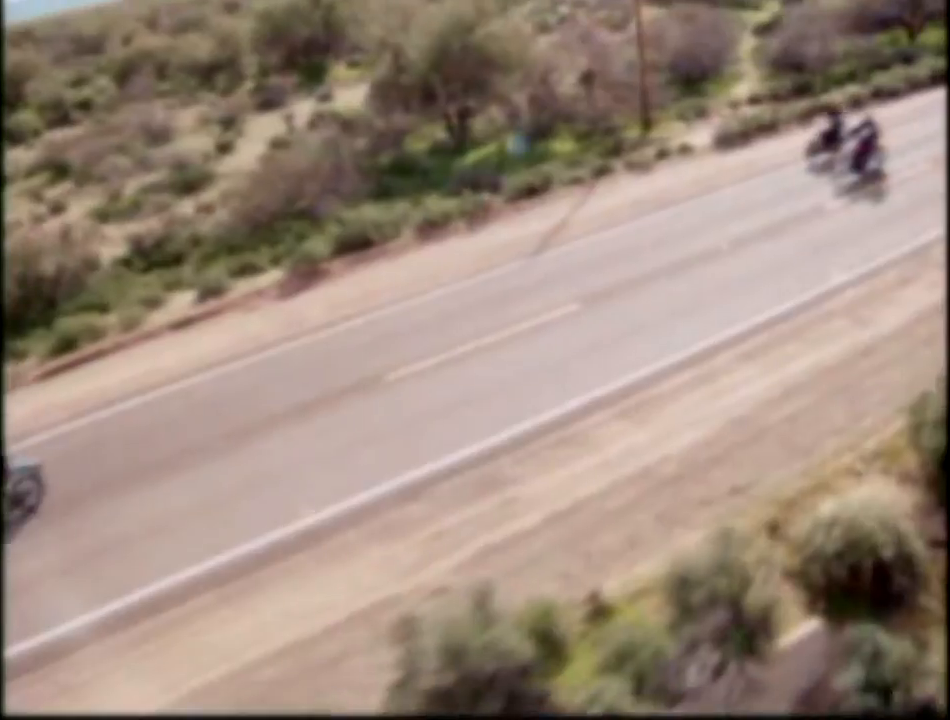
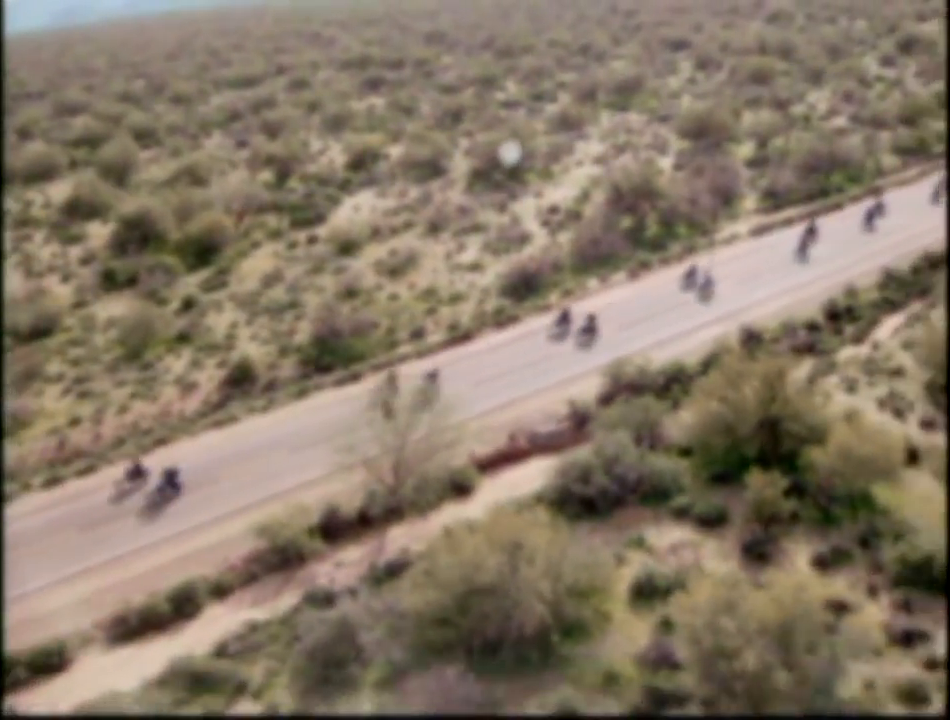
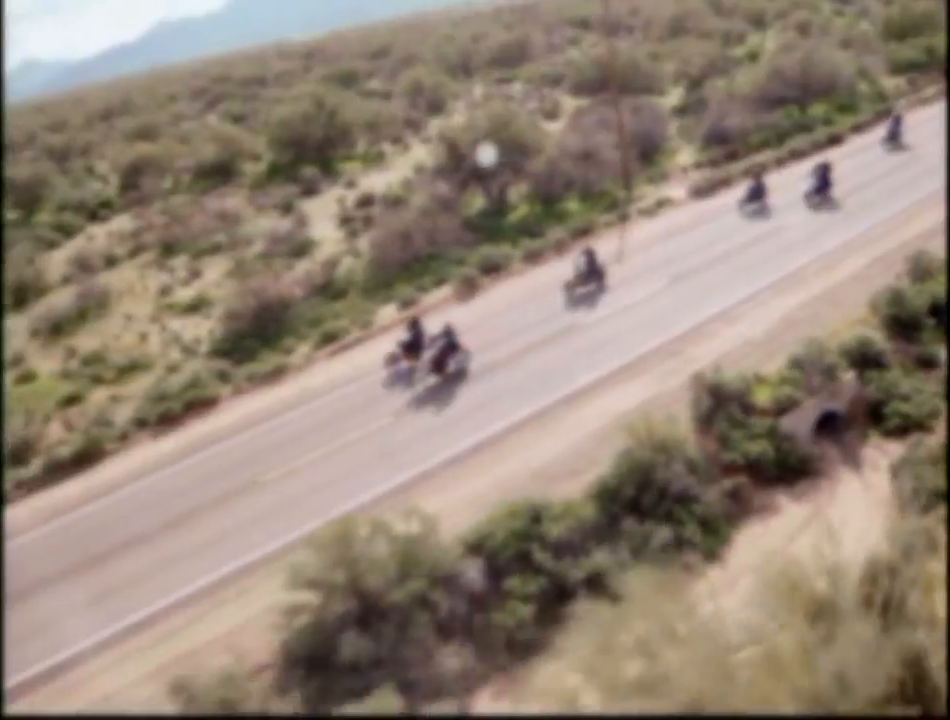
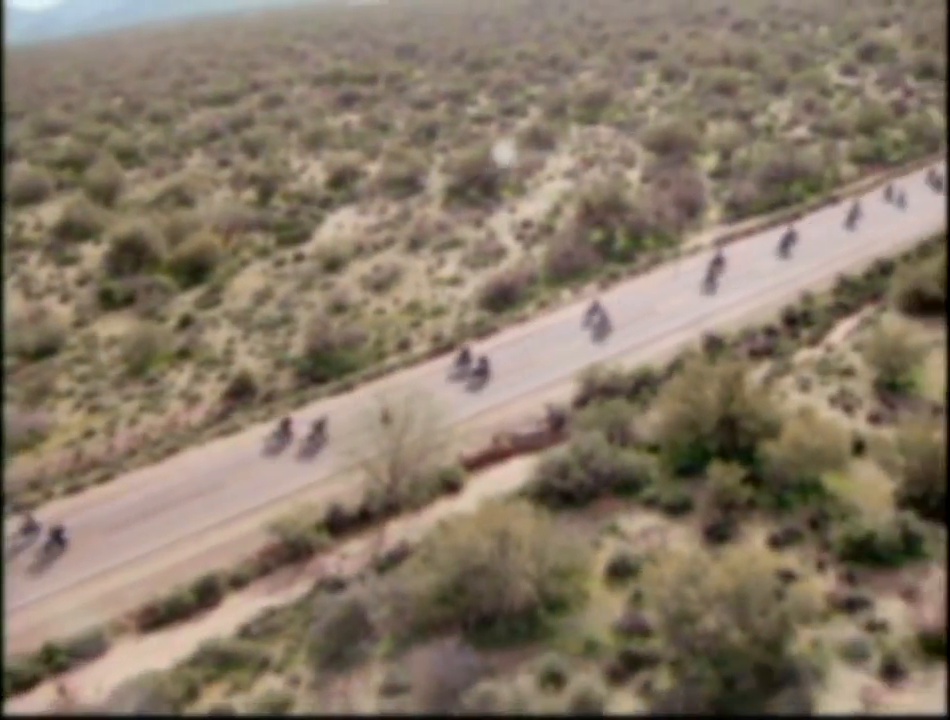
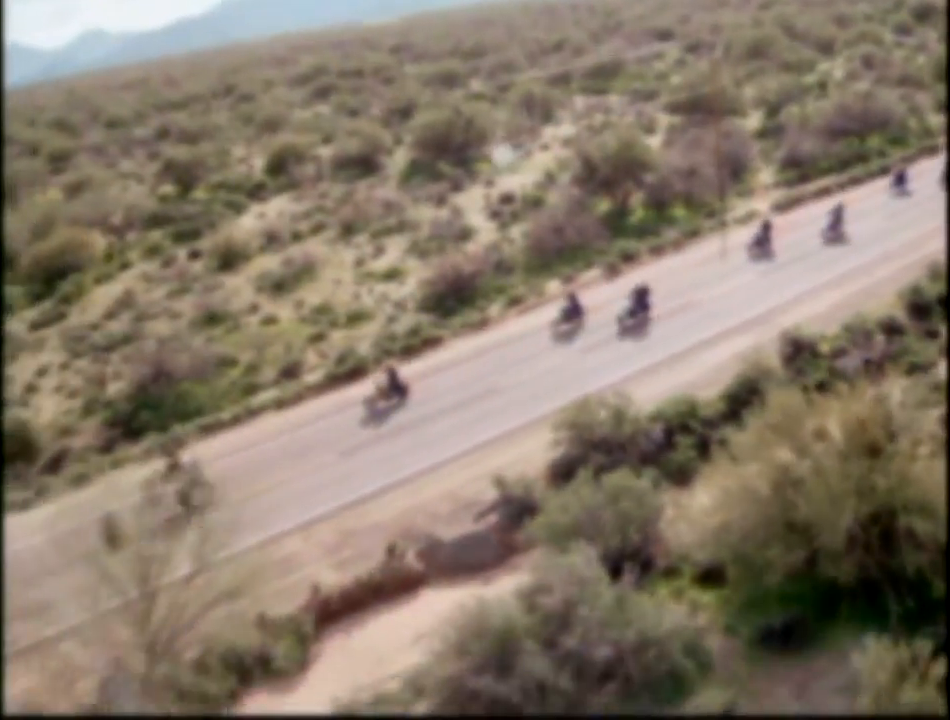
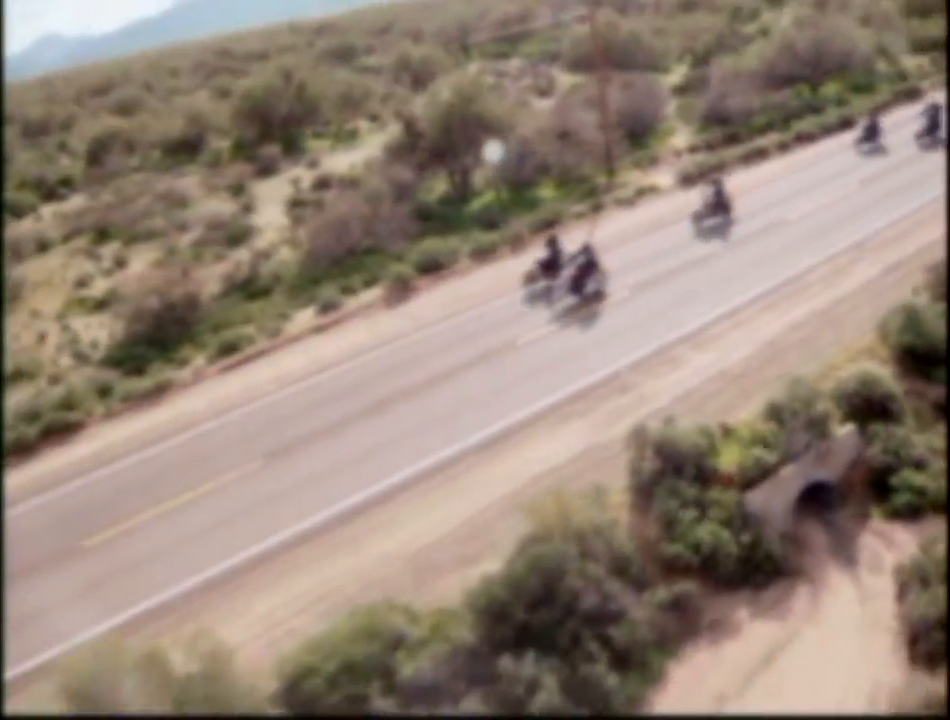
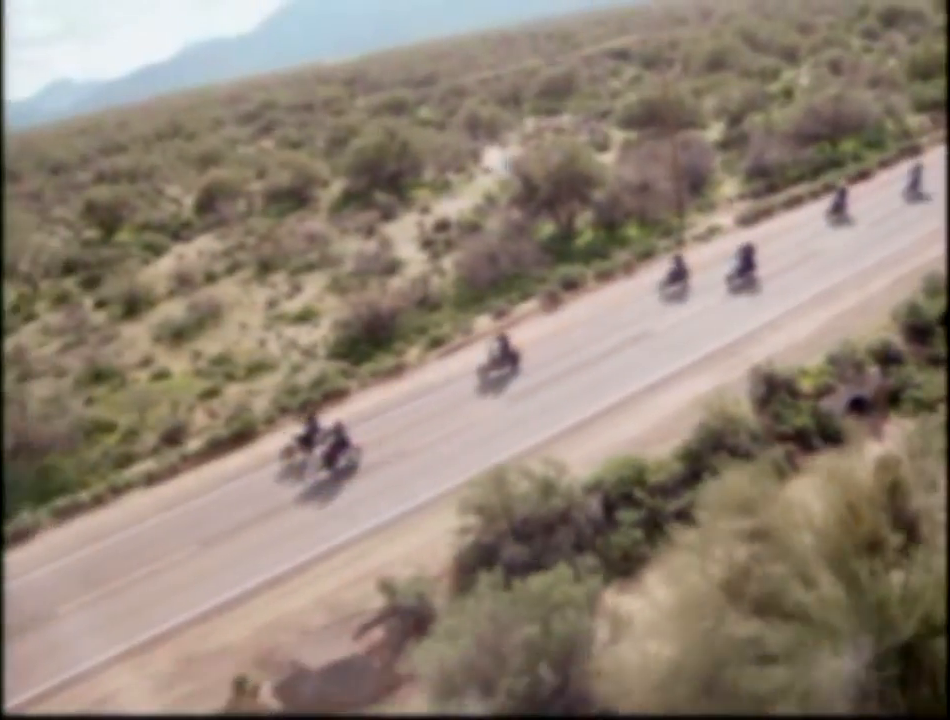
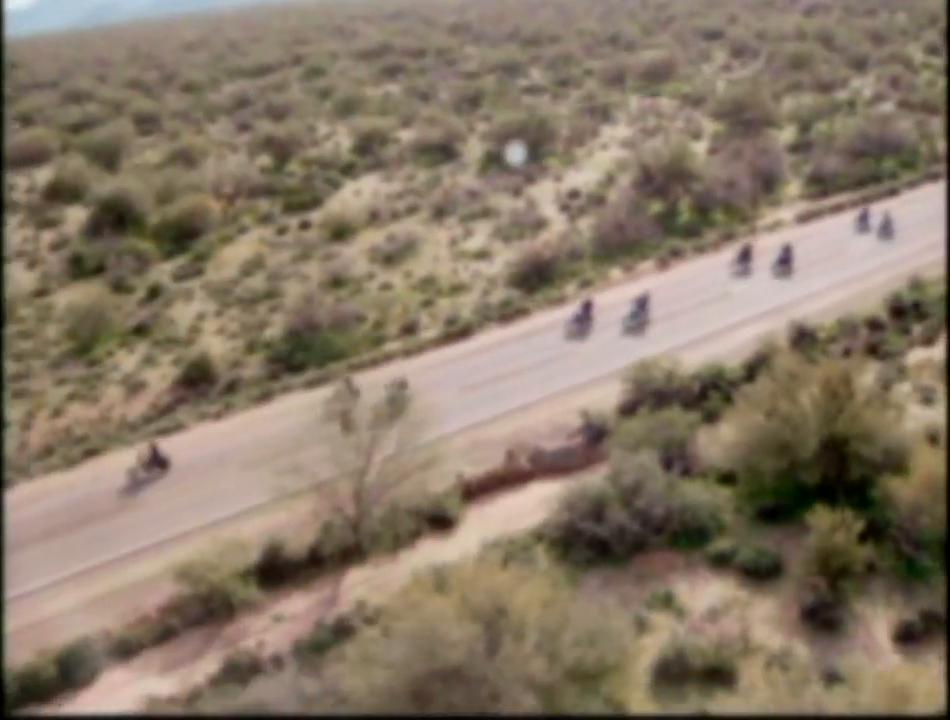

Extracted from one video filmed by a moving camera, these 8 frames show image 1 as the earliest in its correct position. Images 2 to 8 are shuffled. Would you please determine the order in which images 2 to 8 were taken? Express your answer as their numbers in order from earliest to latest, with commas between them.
6, 3, 7, 5, 8, 2, 4
